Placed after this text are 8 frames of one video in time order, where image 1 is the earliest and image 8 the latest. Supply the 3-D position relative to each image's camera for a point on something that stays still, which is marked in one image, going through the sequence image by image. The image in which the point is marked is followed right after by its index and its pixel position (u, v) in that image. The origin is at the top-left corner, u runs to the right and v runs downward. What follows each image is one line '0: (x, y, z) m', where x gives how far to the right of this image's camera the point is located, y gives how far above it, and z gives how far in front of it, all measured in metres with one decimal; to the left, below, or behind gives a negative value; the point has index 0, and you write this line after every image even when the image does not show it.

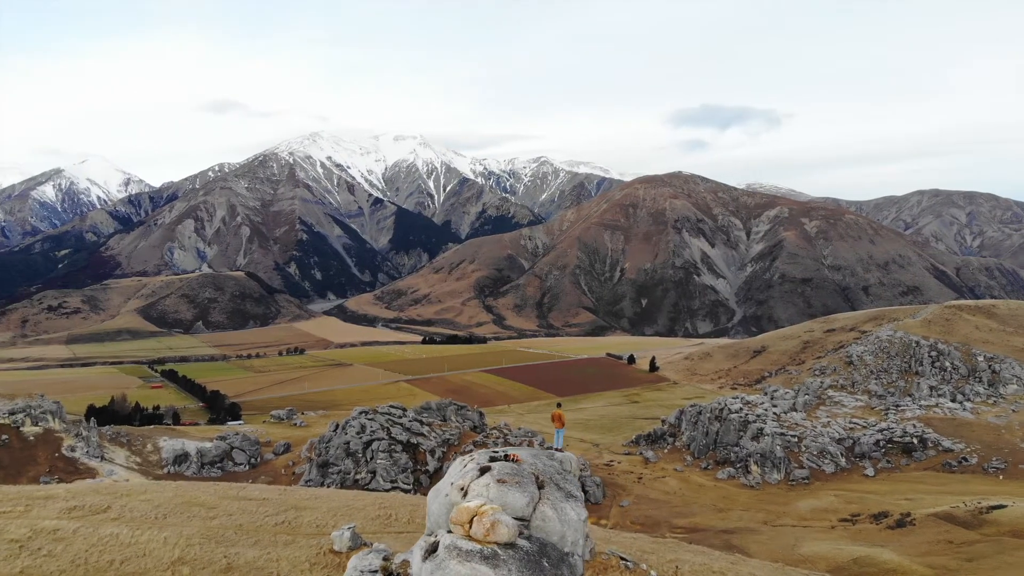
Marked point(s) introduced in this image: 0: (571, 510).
0: (+1.0, -3.9, +17.6) m
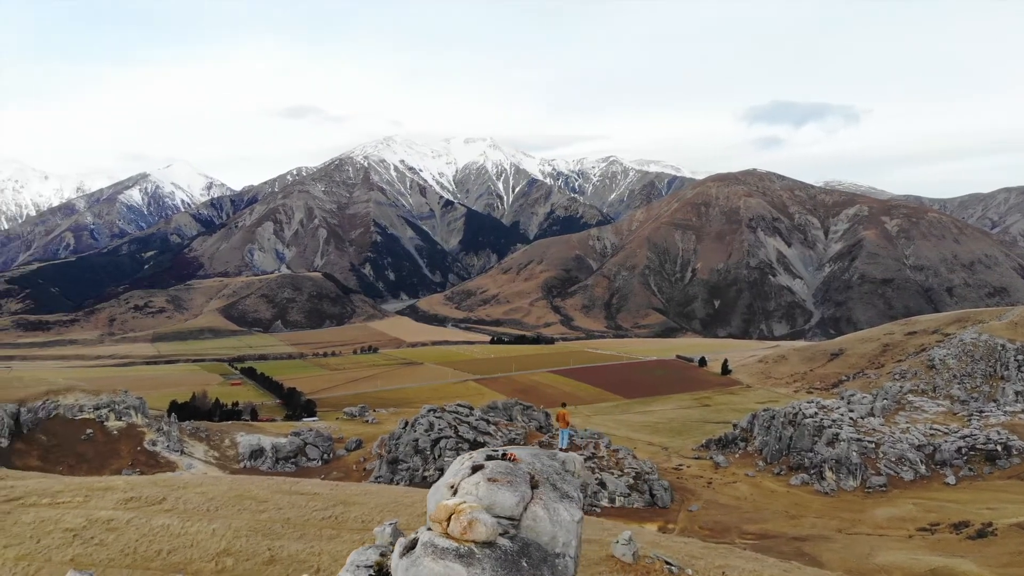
0: (+0.9, -3.9, +17.5) m
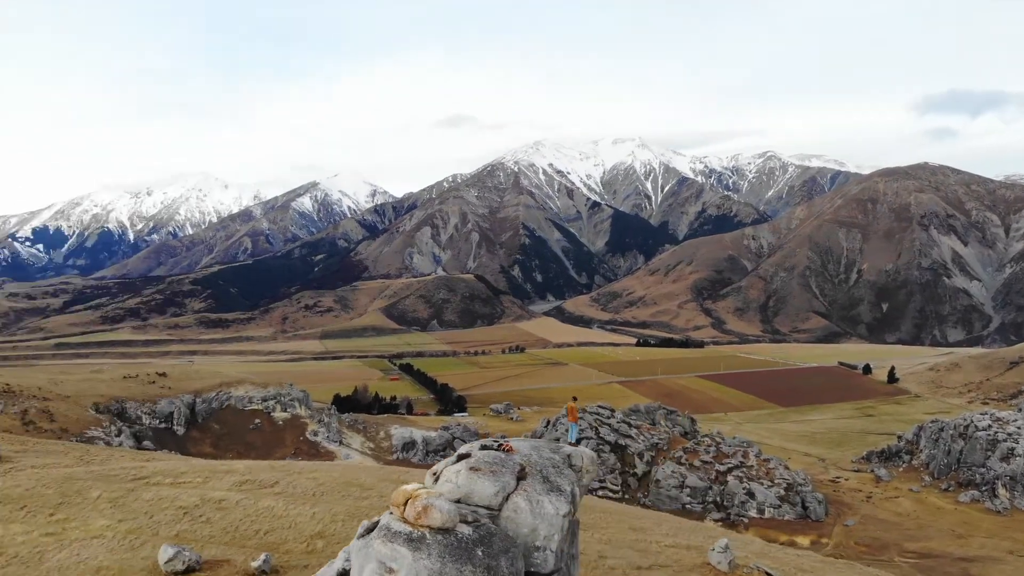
0: (+0.6, -3.7, +17.3) m
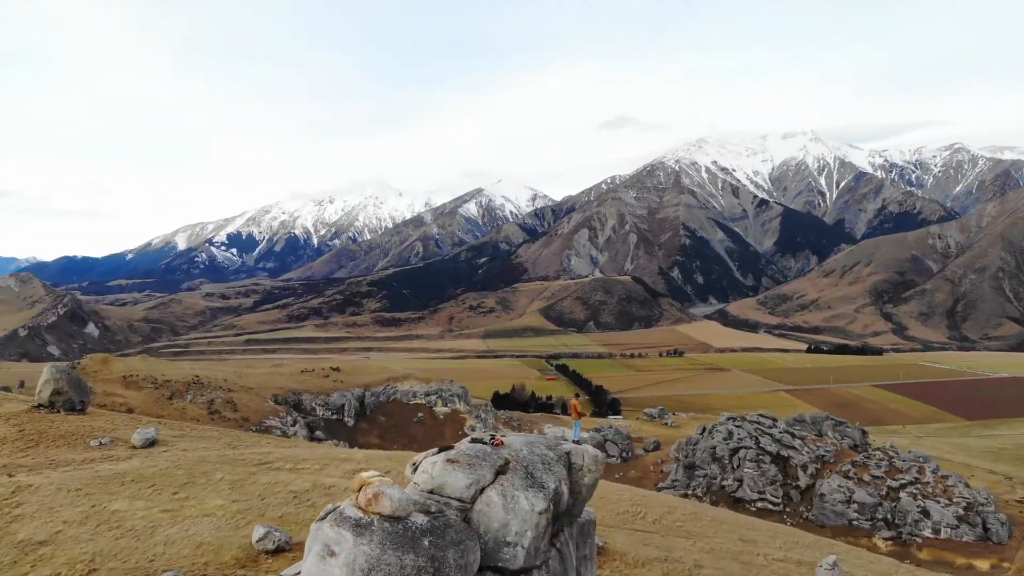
0: (+0.2, -3.6, +17.2) m
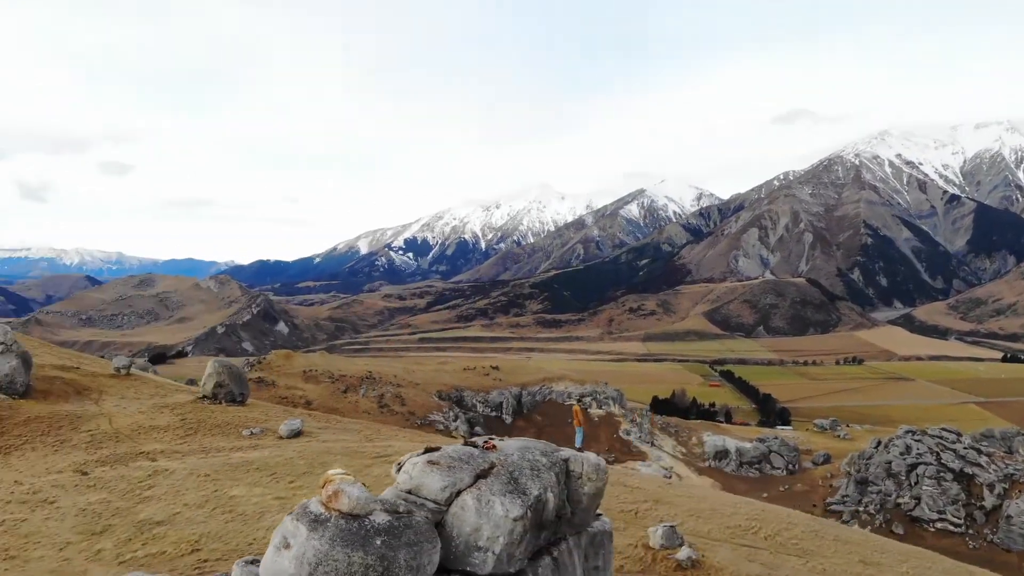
0: (-0.2, -3.7, +17.1) m
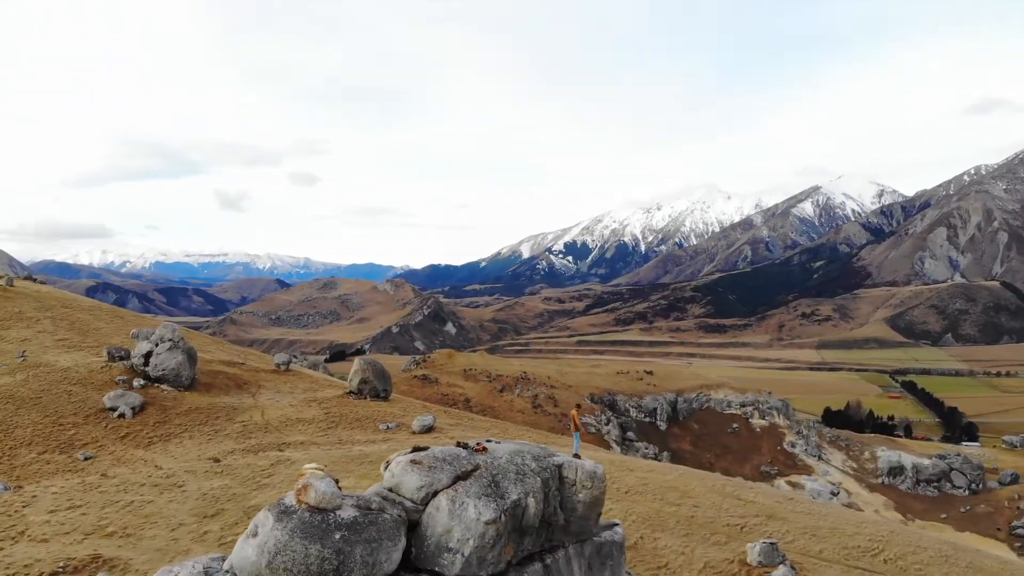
0: (-0.7, -3.7, +17.0) m
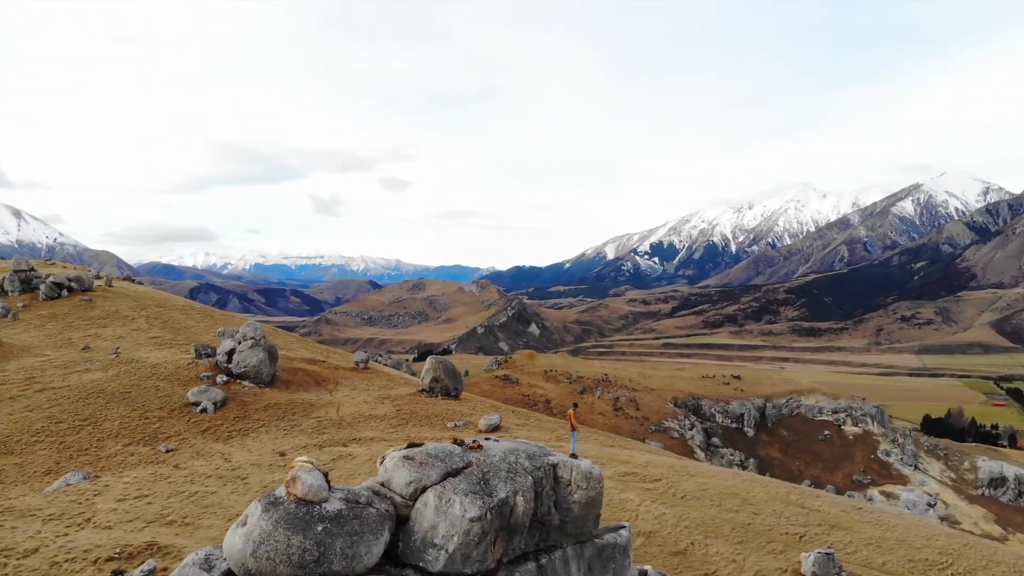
0: (-0.9, -3.6, +17.0) m
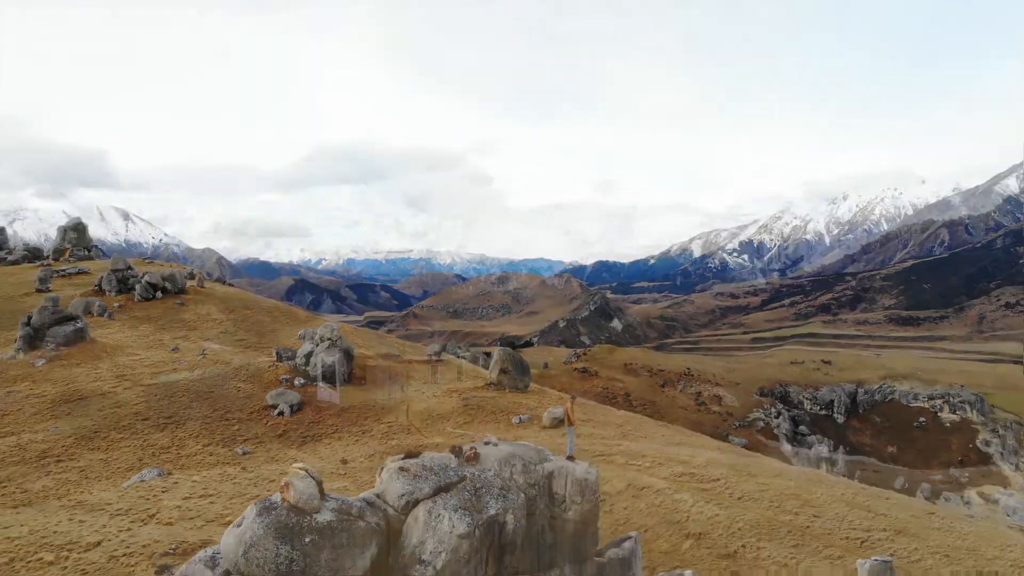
0: (-1.1, -3.8, +17.0) m
